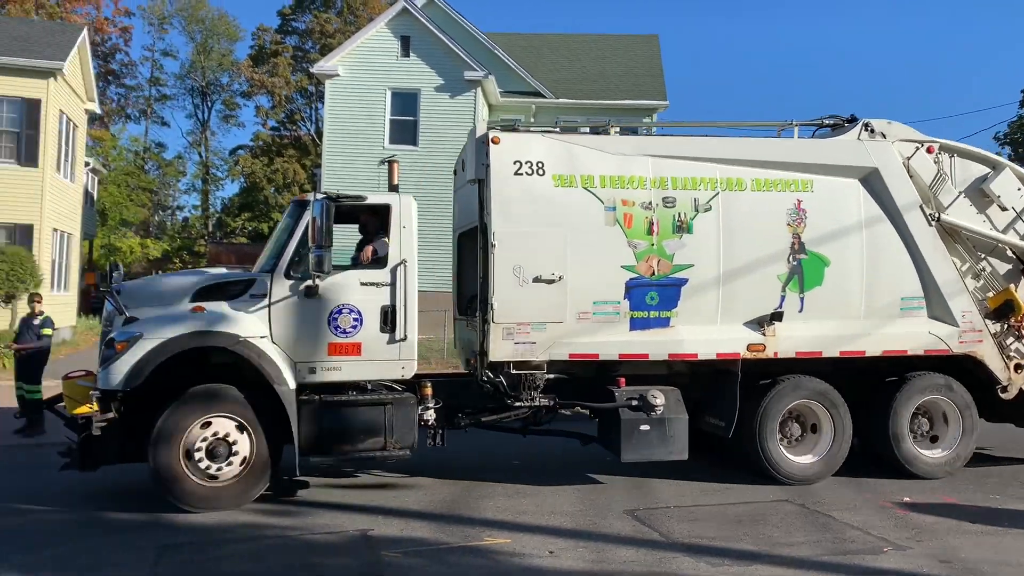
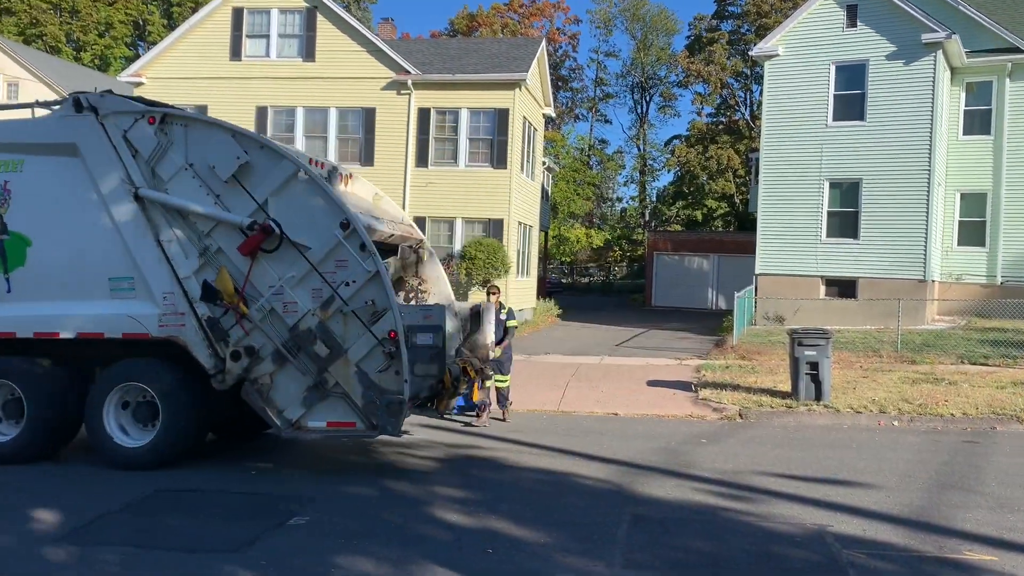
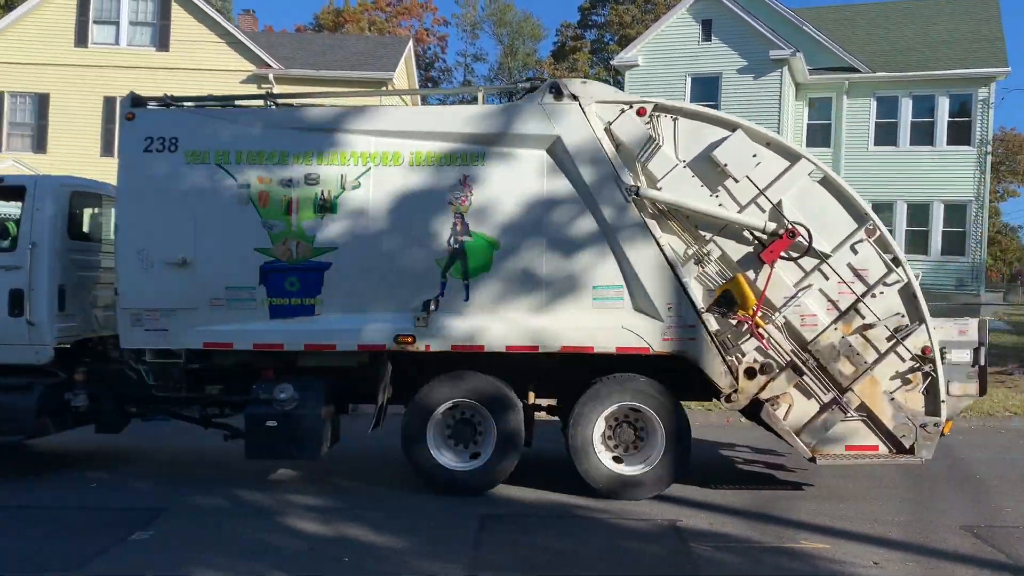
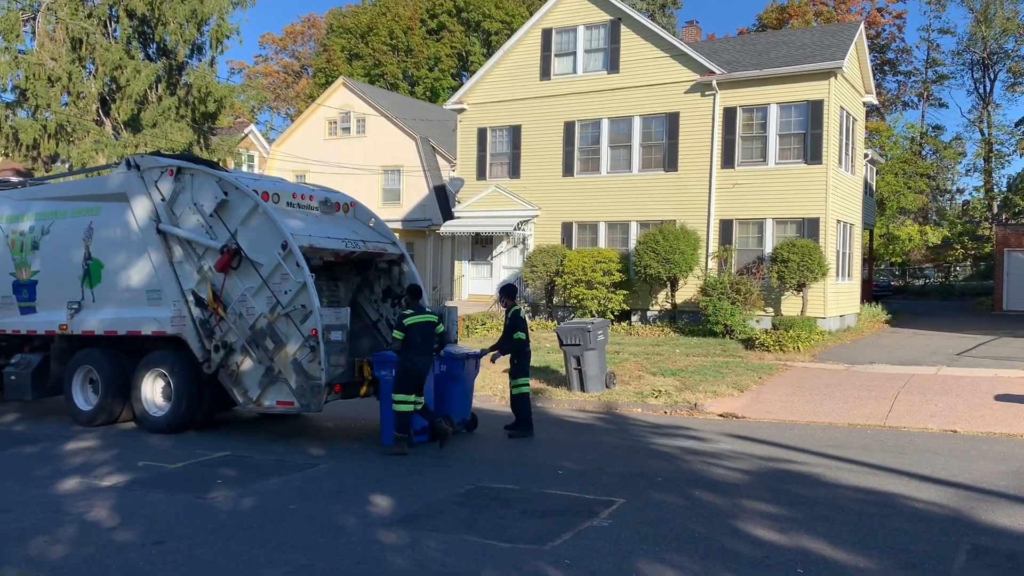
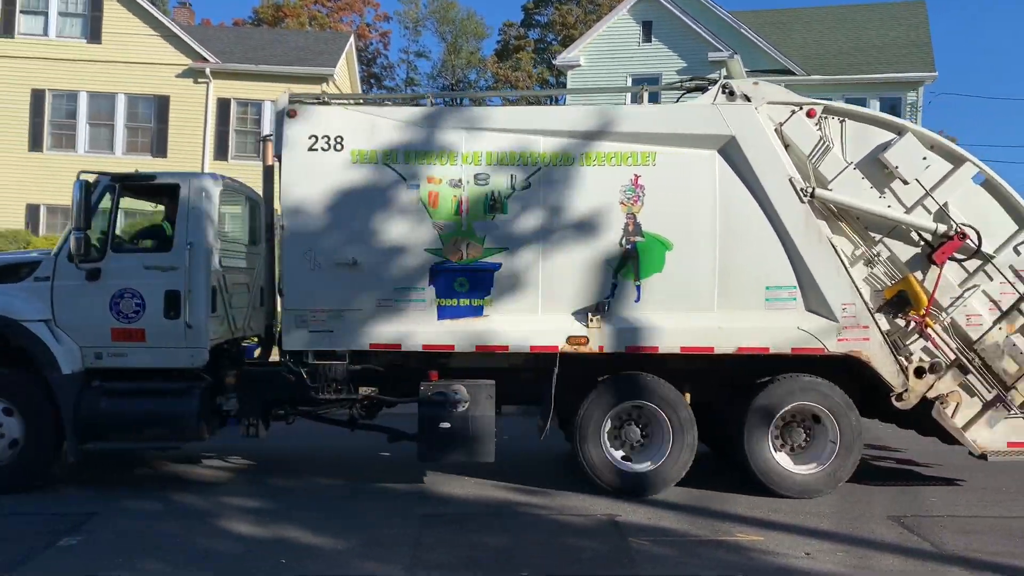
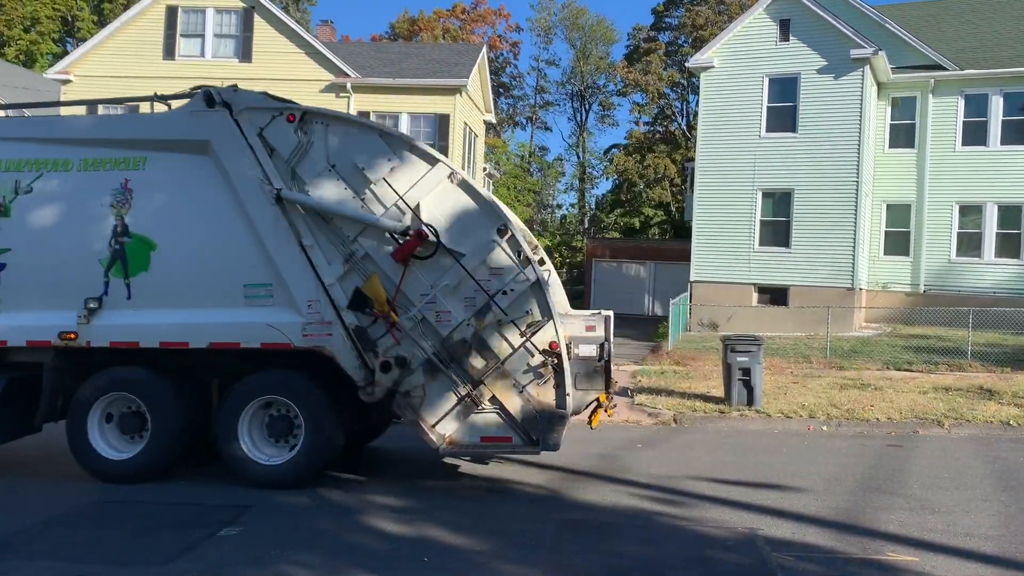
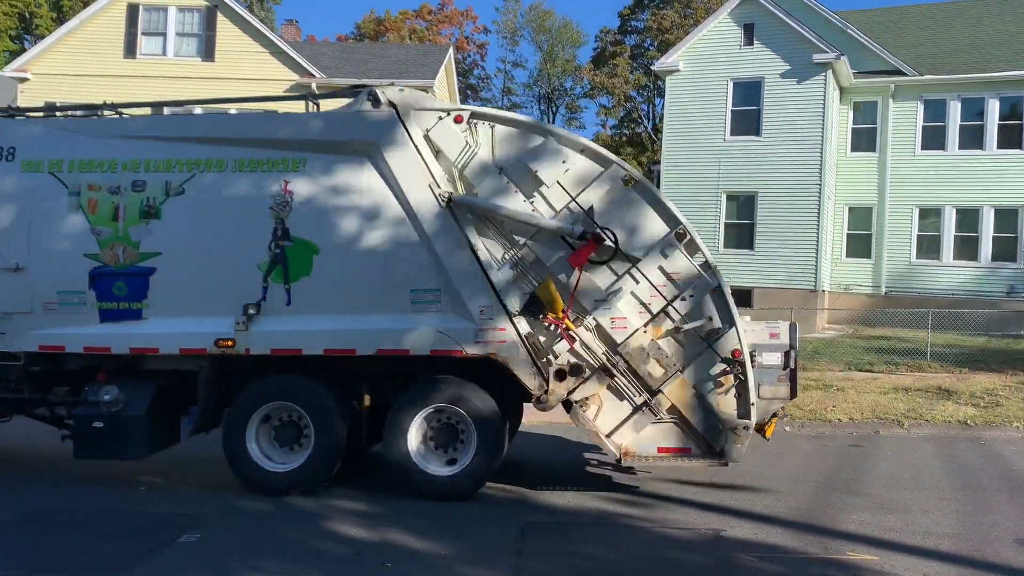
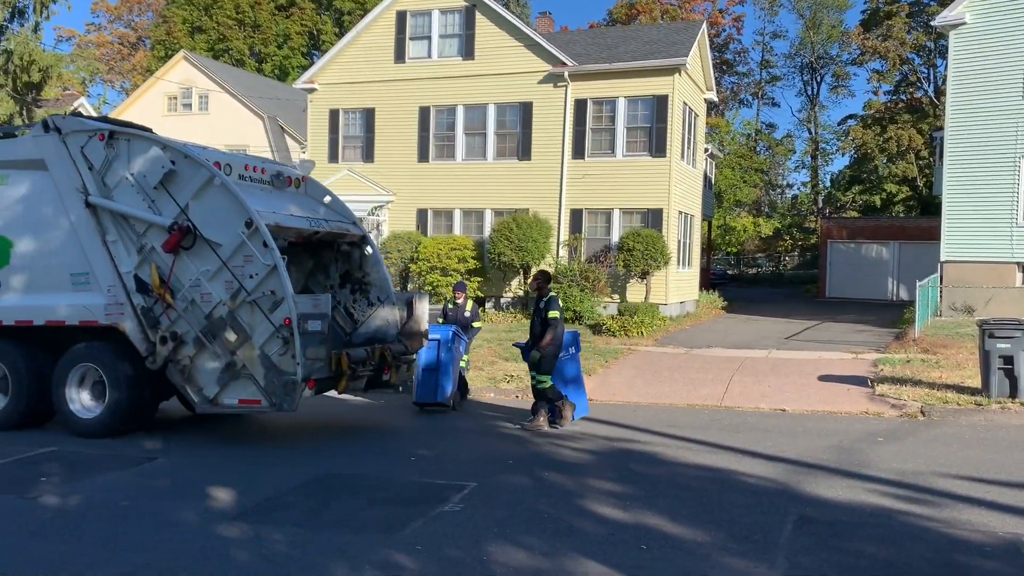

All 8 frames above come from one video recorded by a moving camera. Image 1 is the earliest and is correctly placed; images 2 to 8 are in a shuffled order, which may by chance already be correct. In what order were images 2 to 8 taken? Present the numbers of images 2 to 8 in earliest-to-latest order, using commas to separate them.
5, 3, 7, 6, 2, 8, 4
